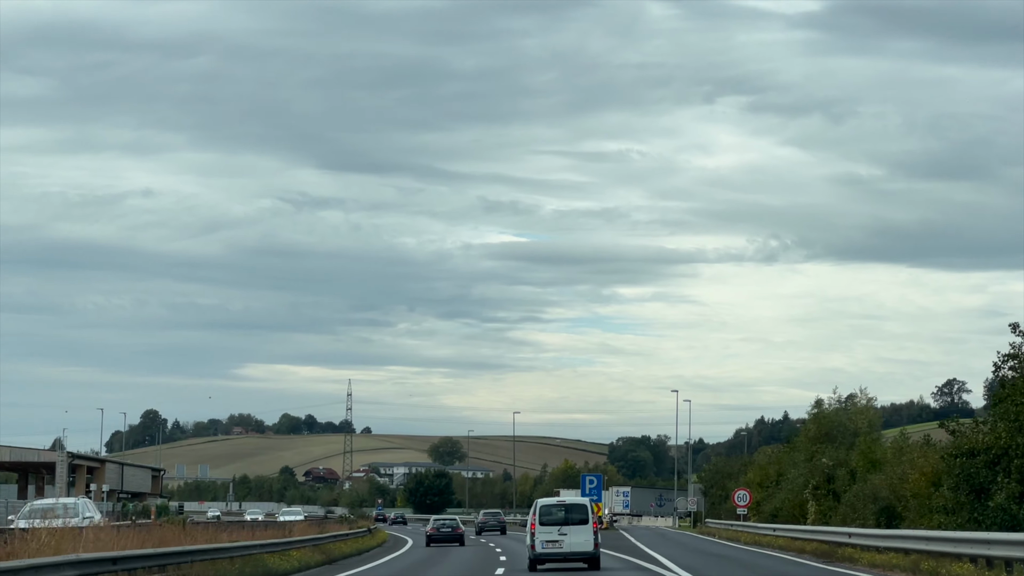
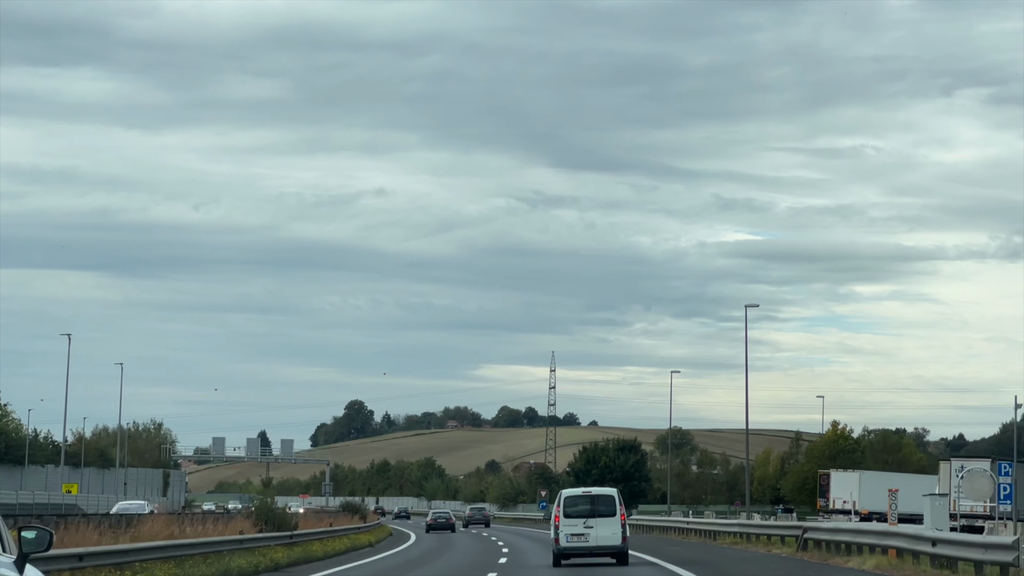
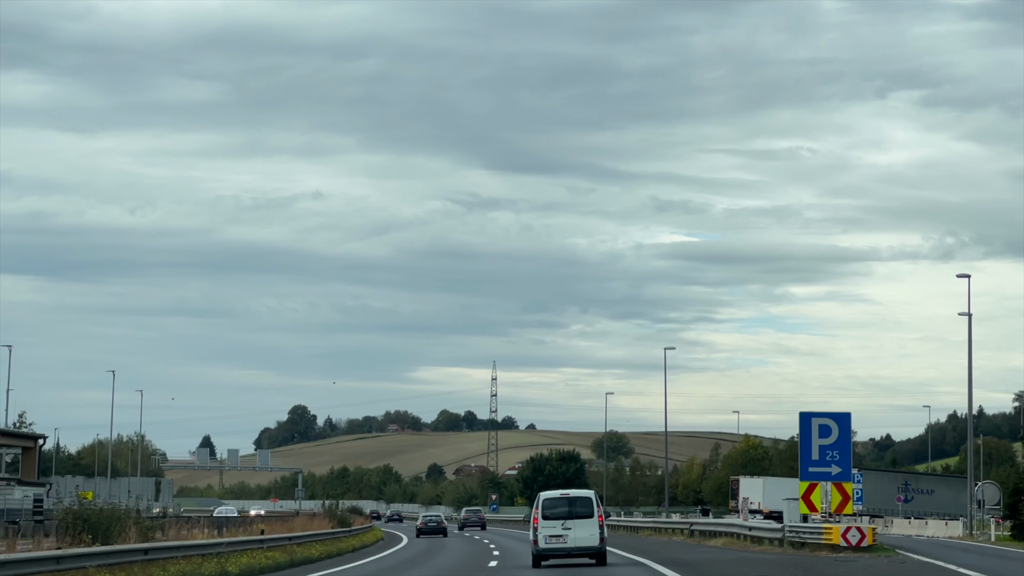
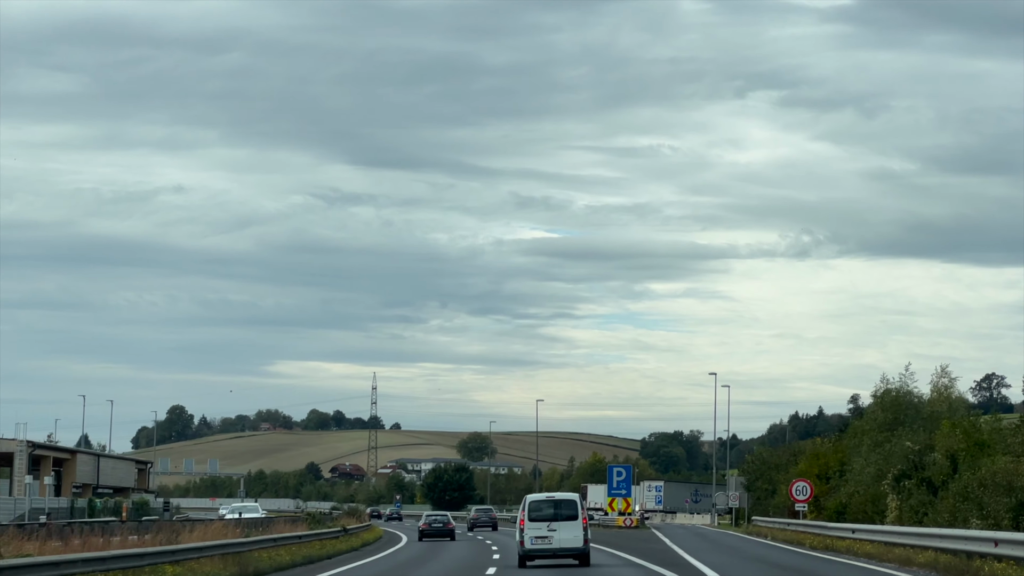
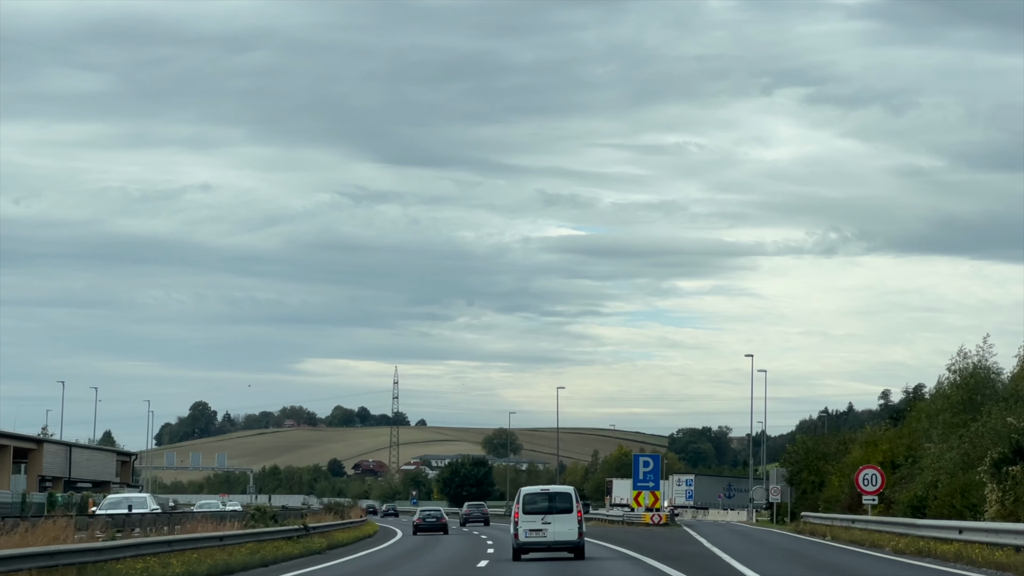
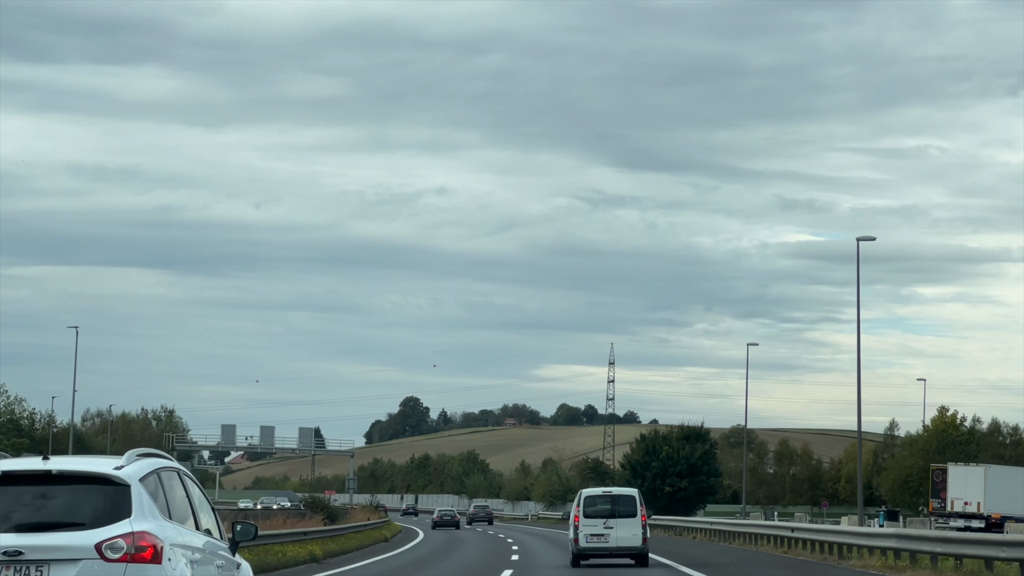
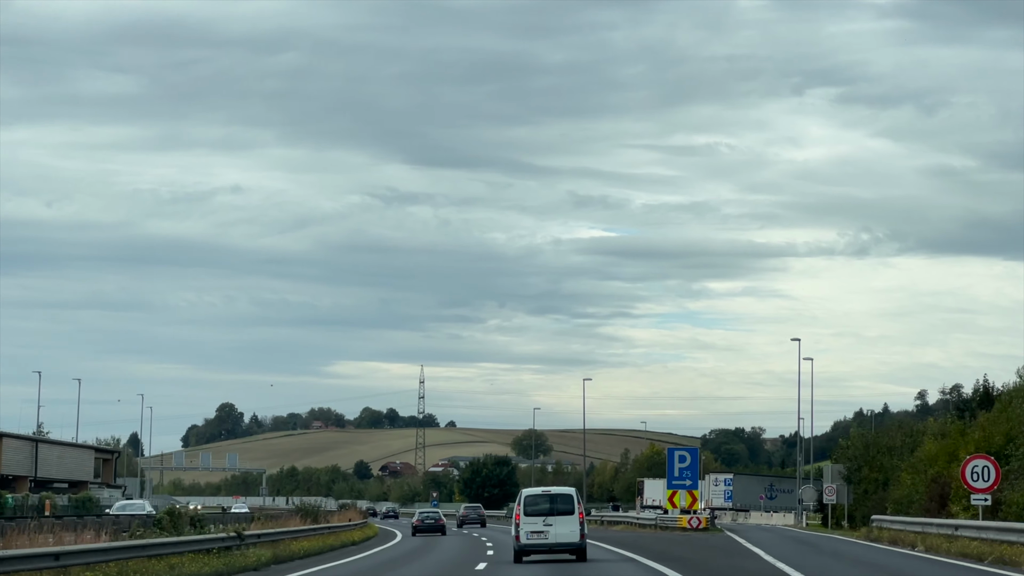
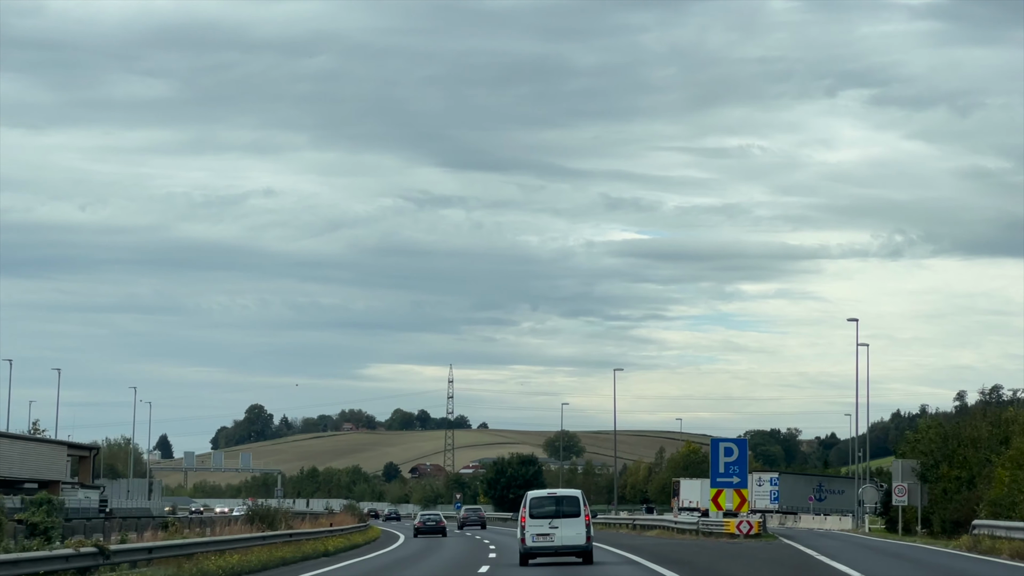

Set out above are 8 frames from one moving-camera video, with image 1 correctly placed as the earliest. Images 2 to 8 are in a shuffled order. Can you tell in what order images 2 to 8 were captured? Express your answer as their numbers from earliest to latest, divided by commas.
4, 5, 7, 8, 3, 2, 6
